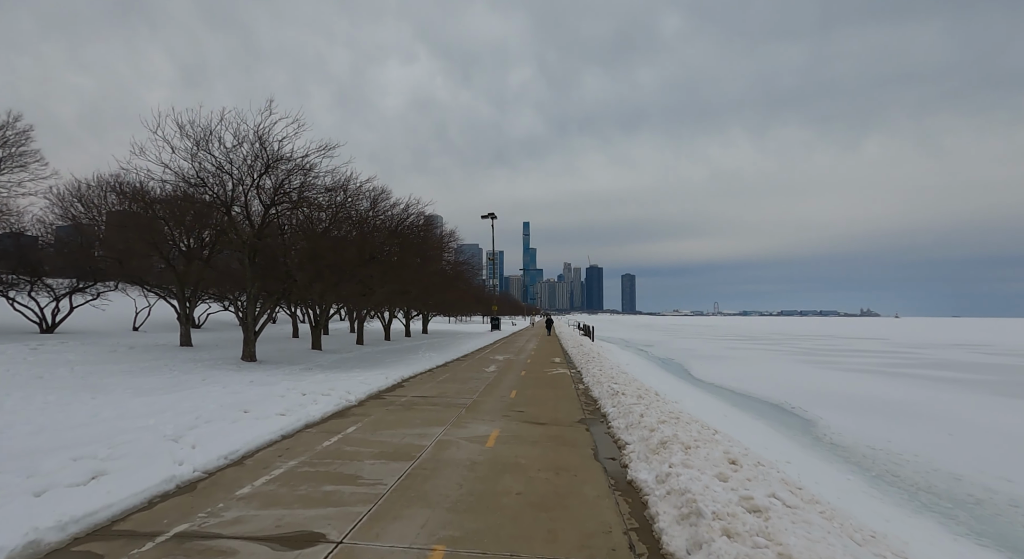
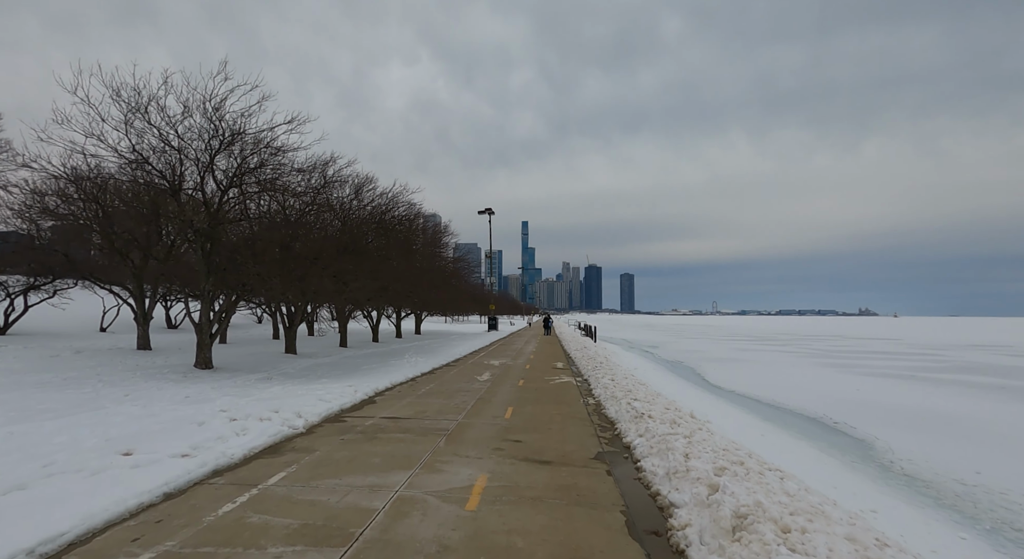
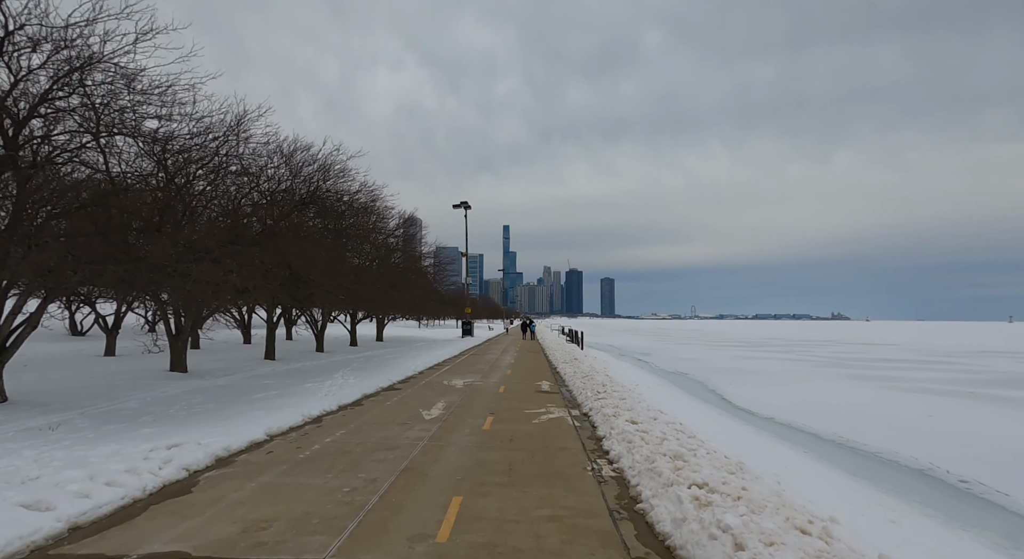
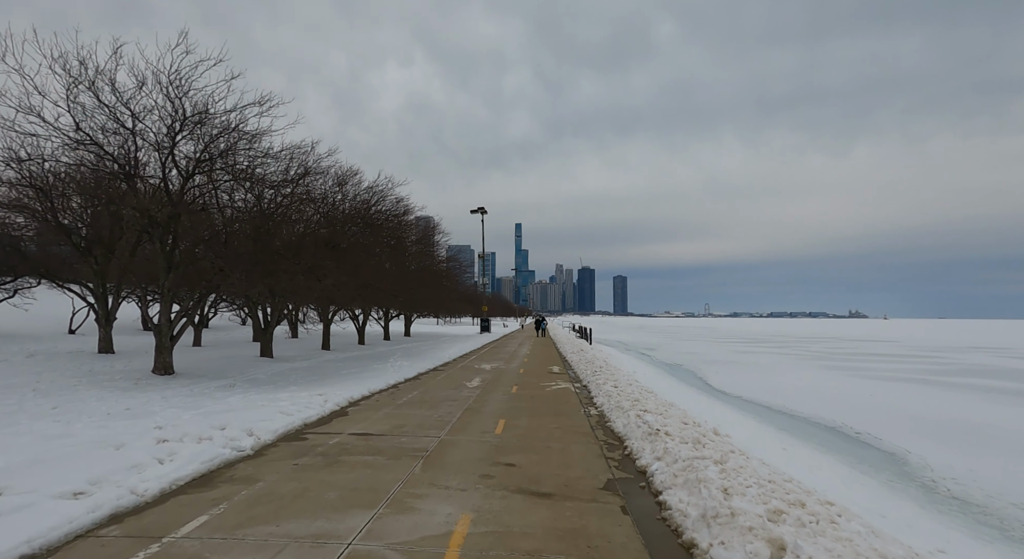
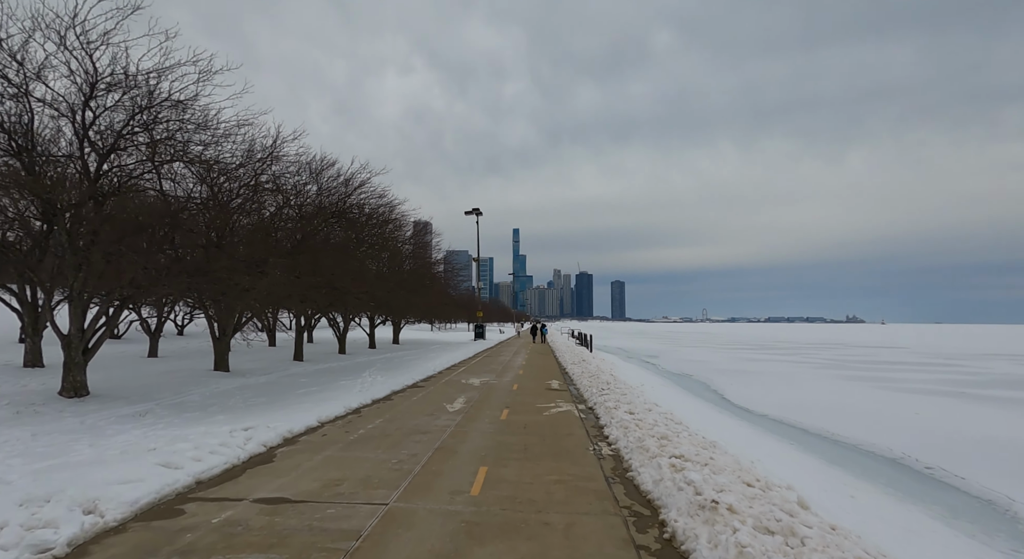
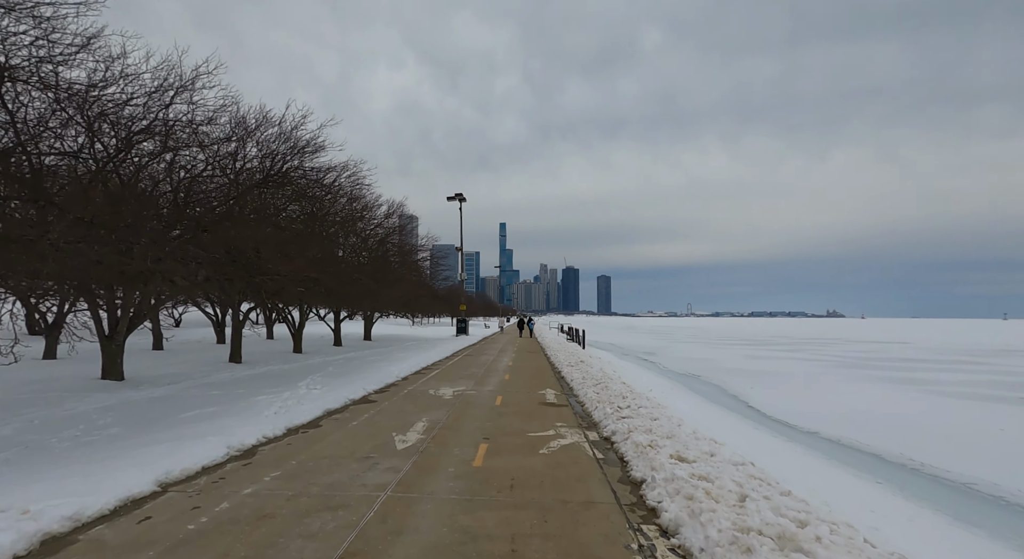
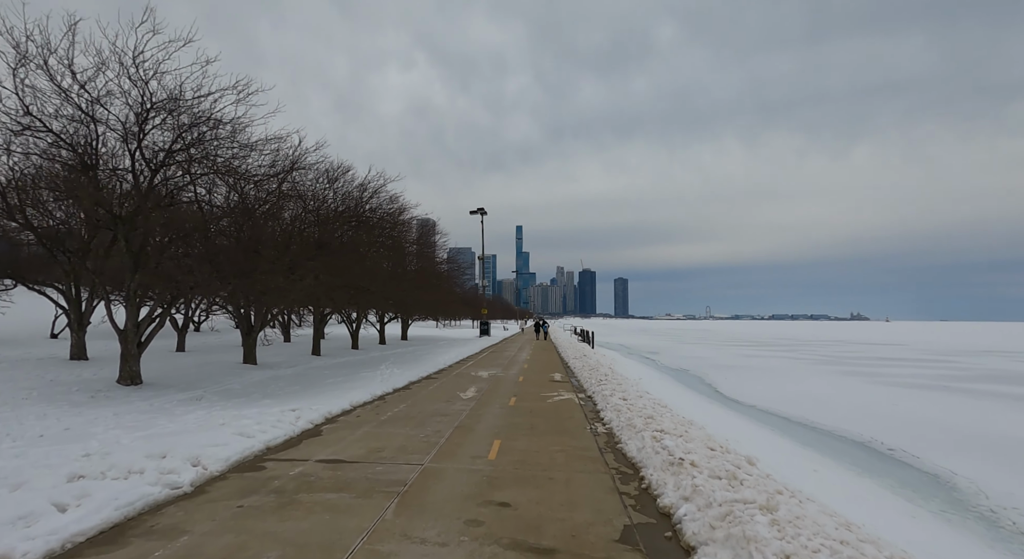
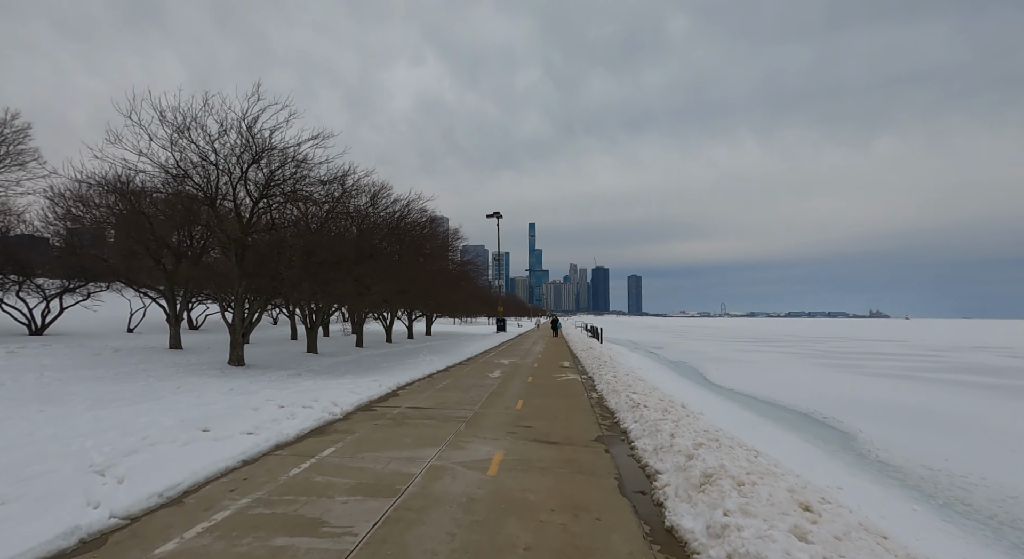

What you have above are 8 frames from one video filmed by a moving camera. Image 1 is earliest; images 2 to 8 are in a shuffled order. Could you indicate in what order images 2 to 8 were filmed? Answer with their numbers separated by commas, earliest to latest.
8, 2, 4, 7, 5, 3, 6
